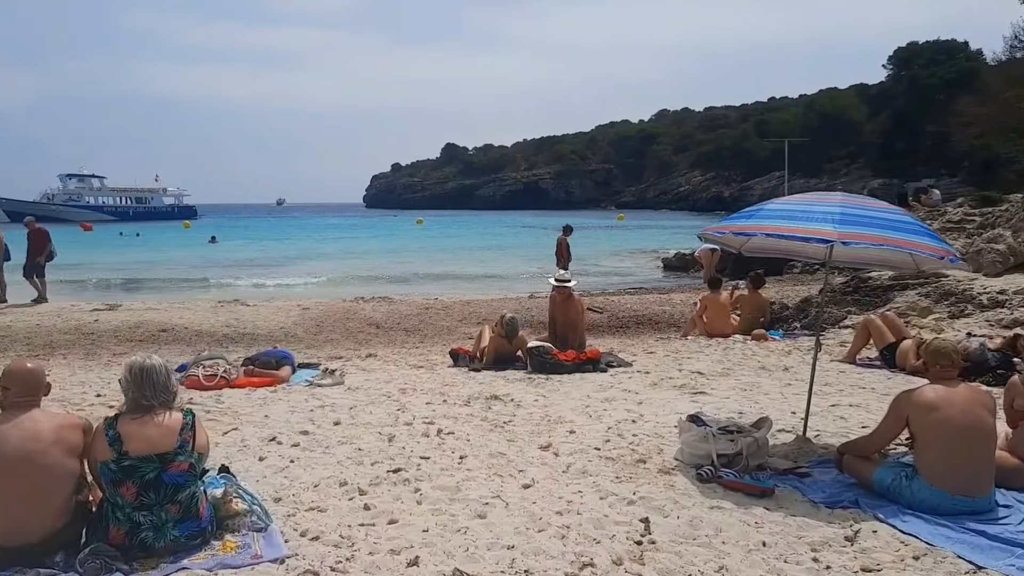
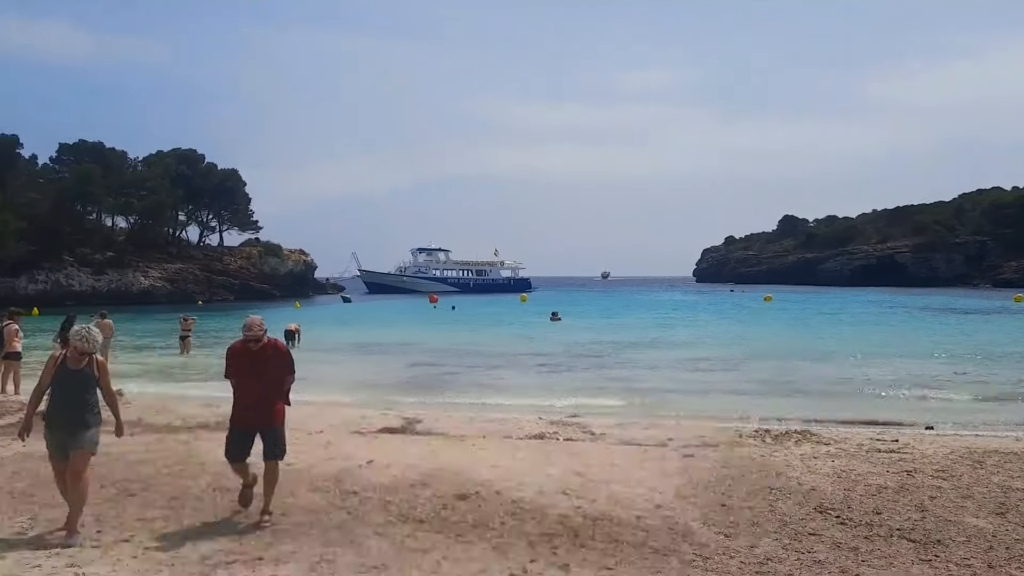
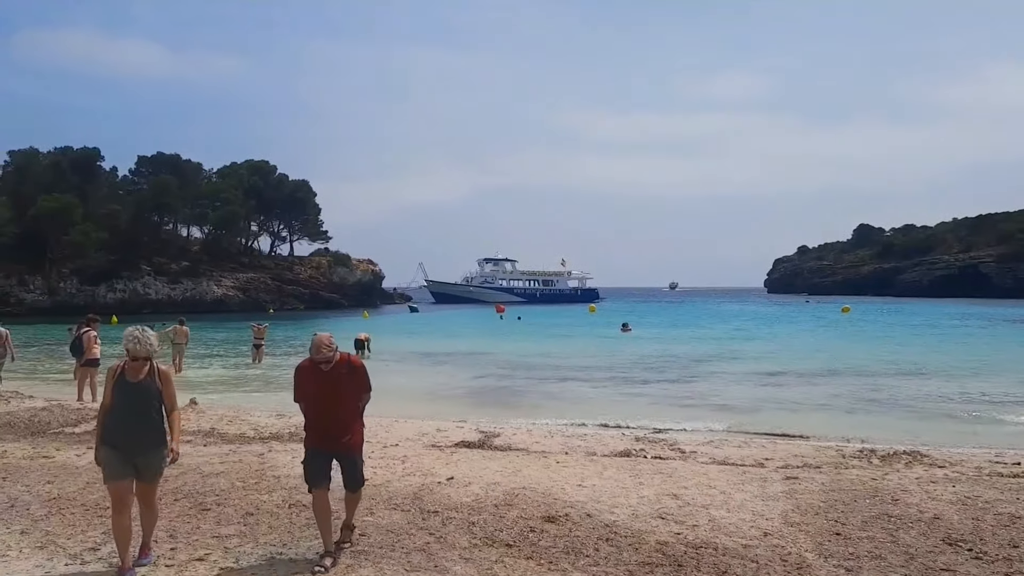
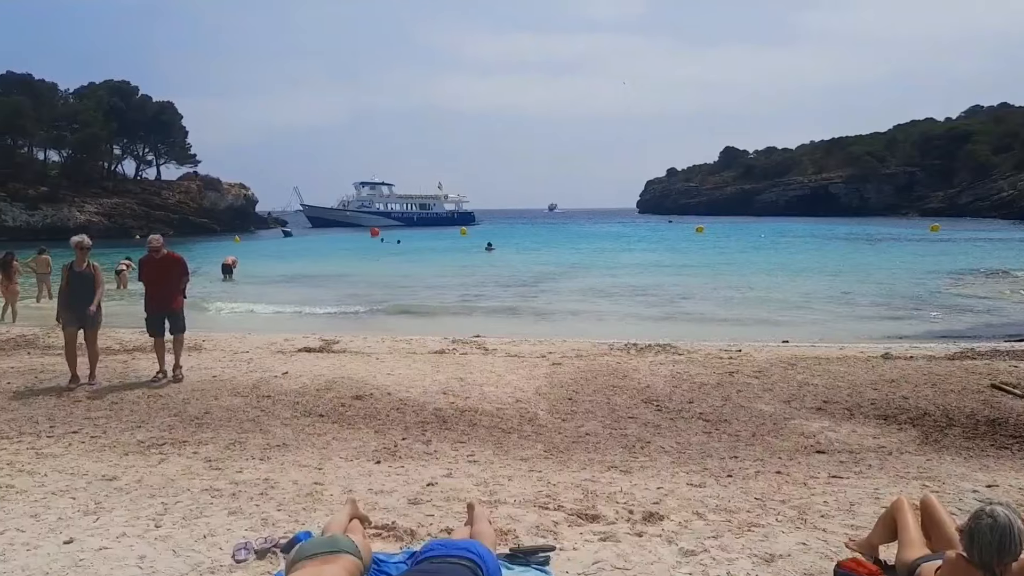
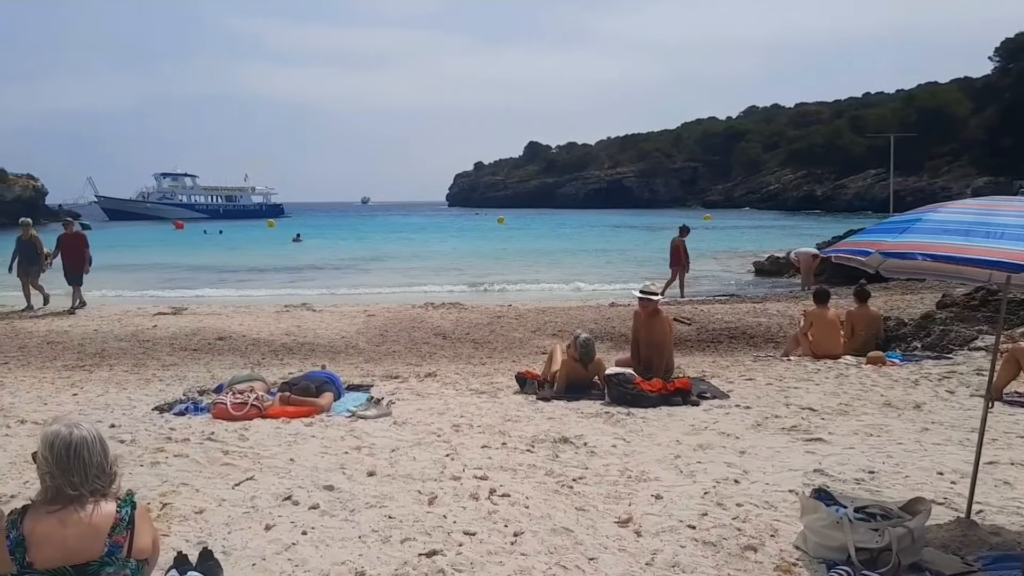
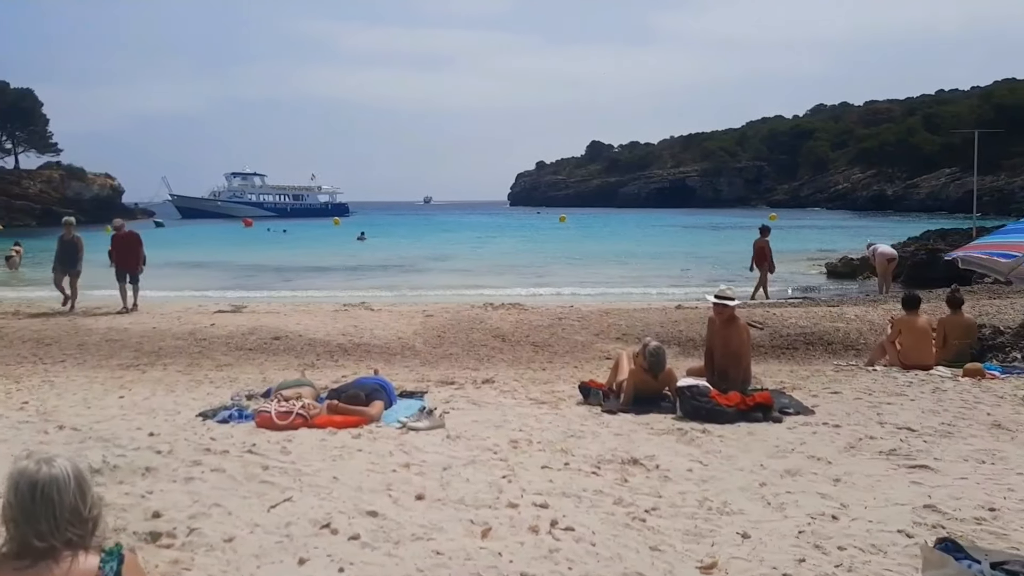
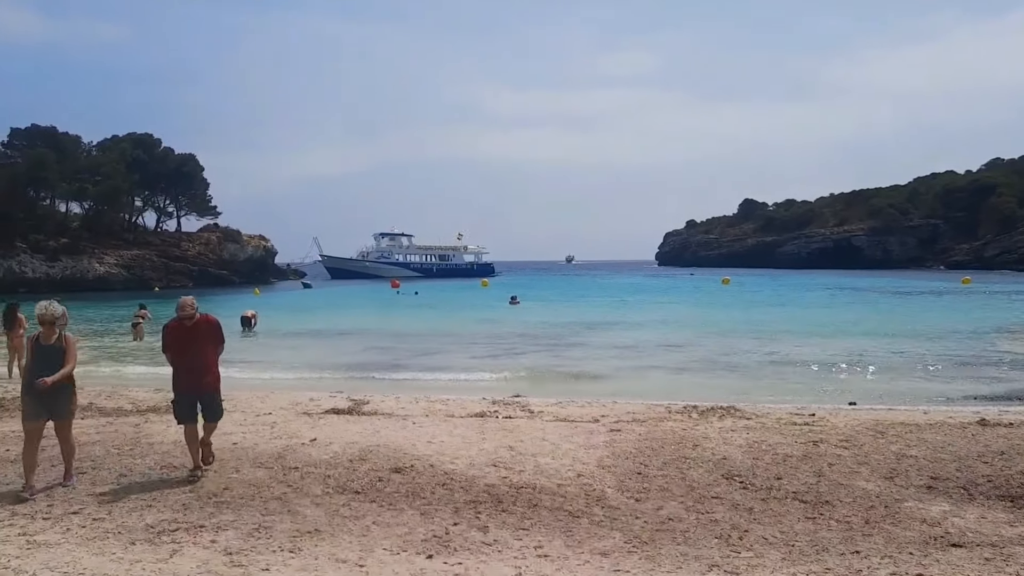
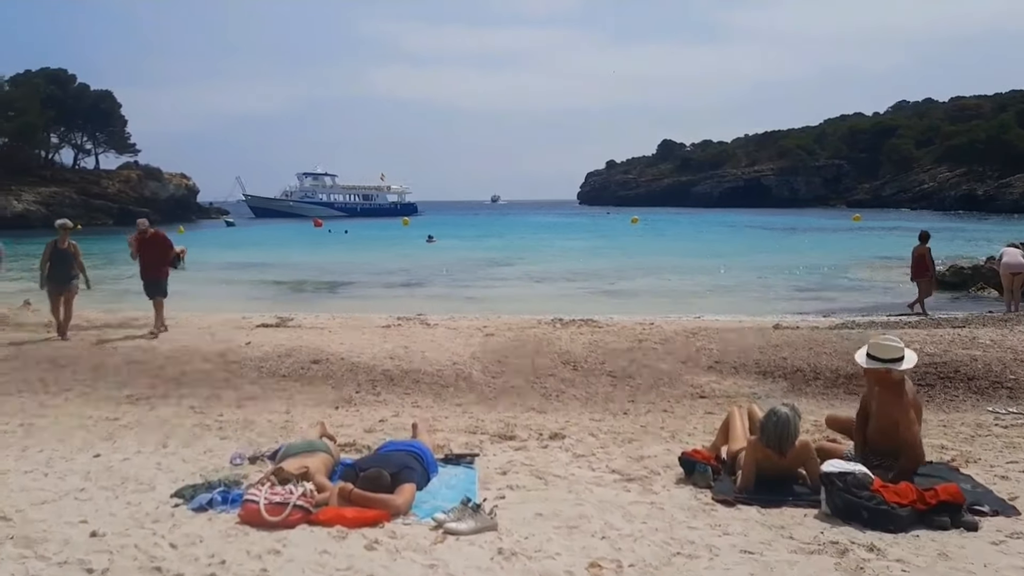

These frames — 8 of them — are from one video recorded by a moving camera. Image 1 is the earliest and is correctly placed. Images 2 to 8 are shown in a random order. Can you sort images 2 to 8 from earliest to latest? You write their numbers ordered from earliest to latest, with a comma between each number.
5, 6, 8, 4, 7, 2, 3
